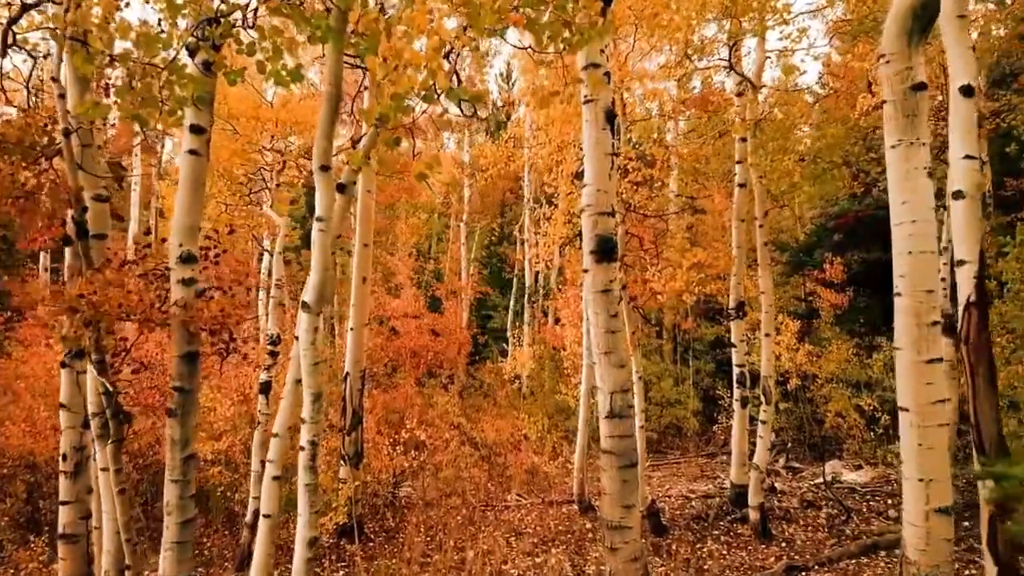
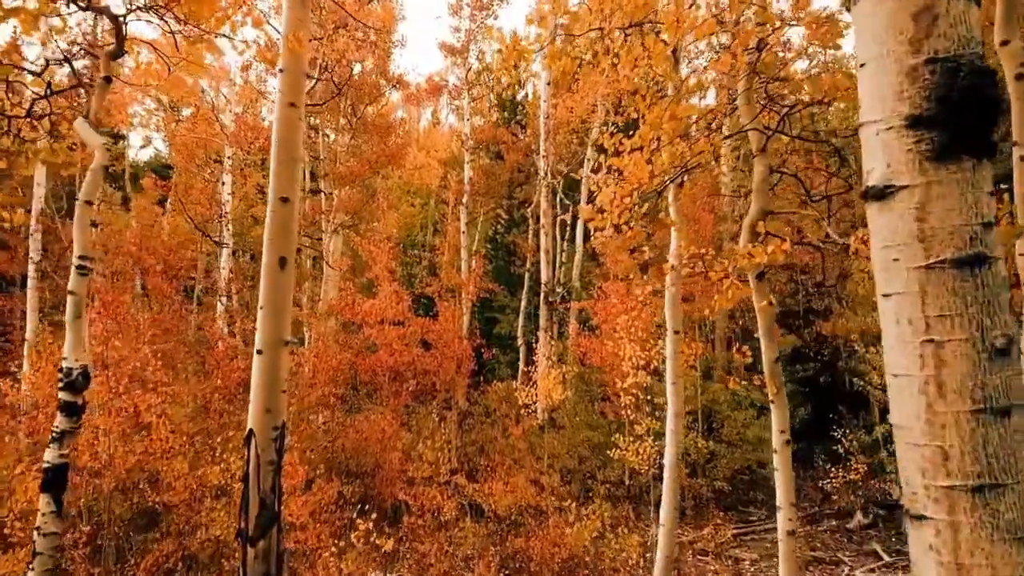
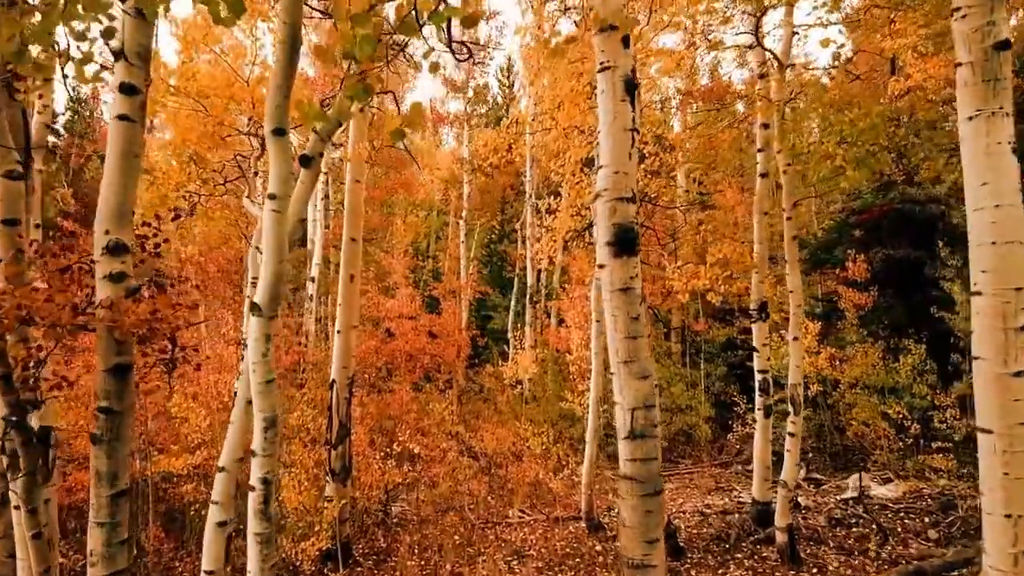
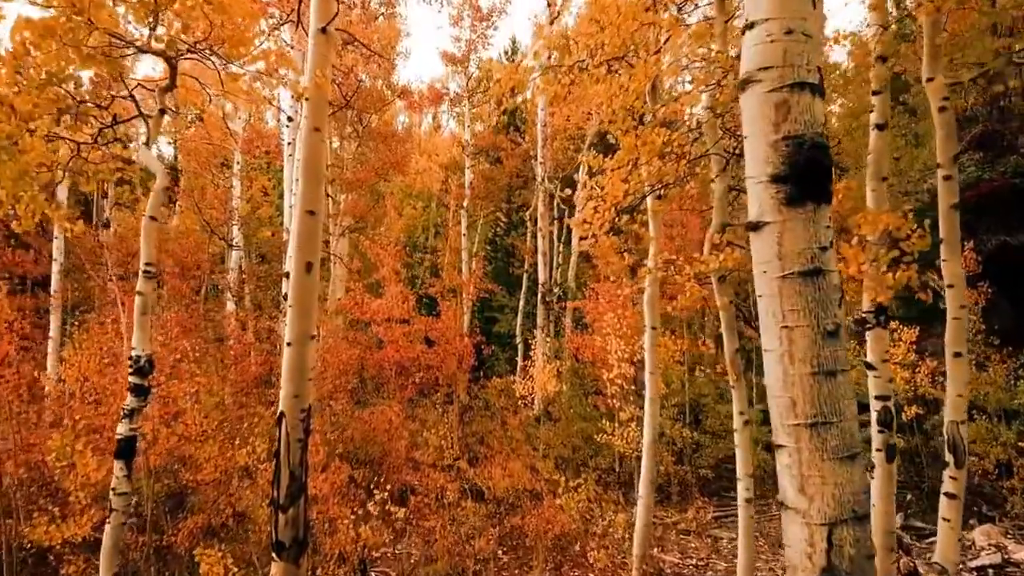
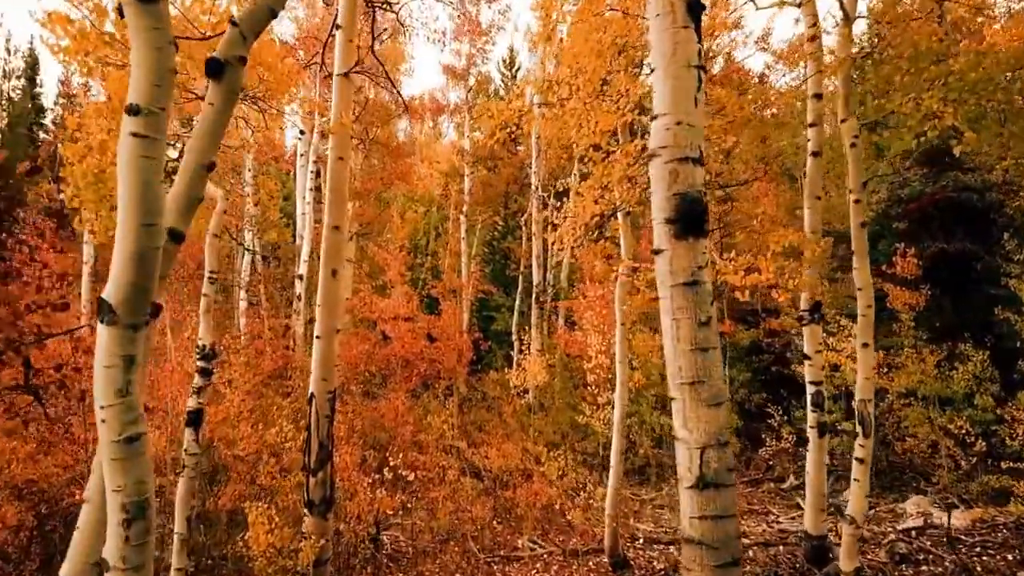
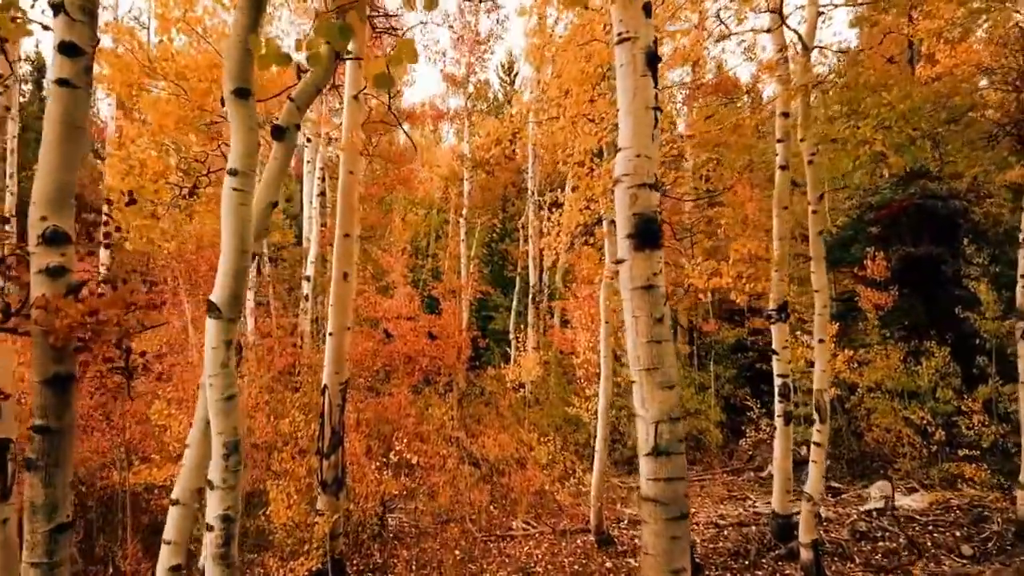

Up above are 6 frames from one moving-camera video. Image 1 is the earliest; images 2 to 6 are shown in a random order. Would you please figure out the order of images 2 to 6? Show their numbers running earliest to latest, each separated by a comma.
3, 6, 5, 4, 2
